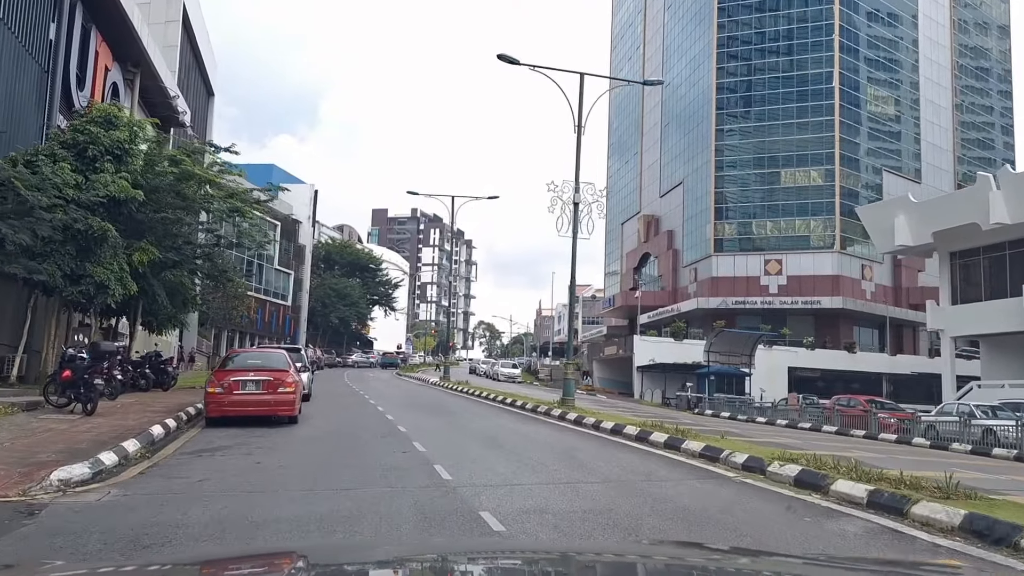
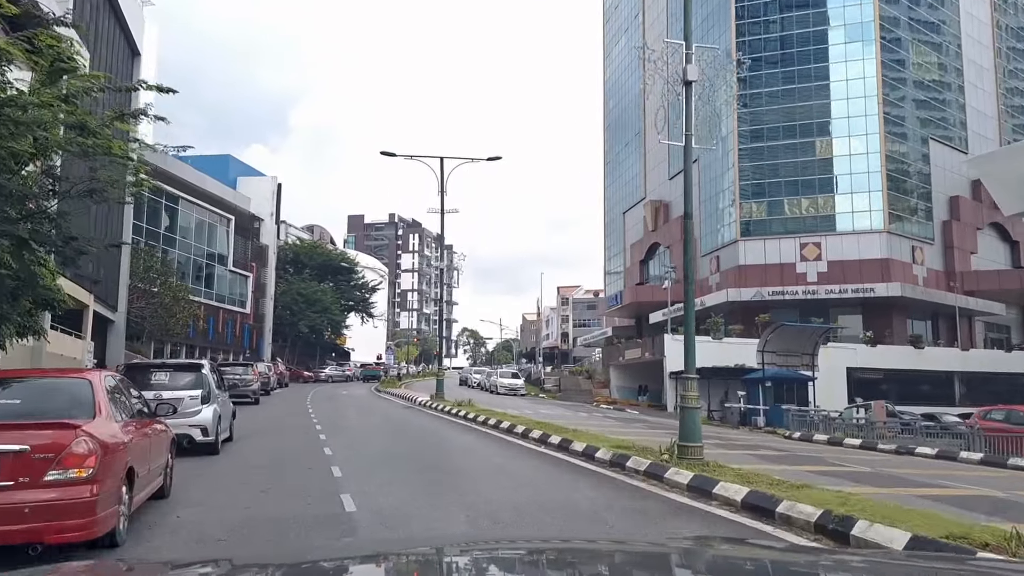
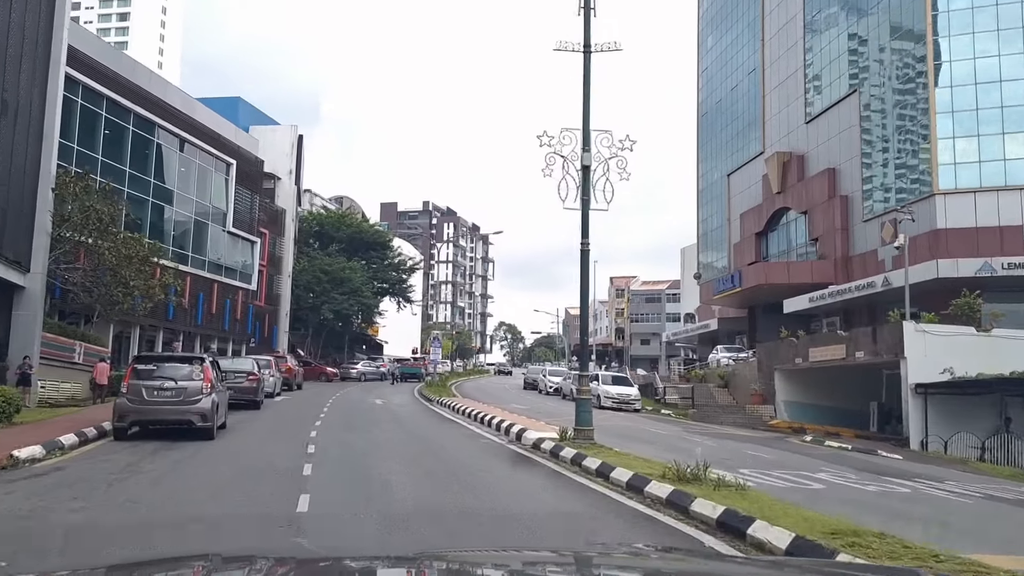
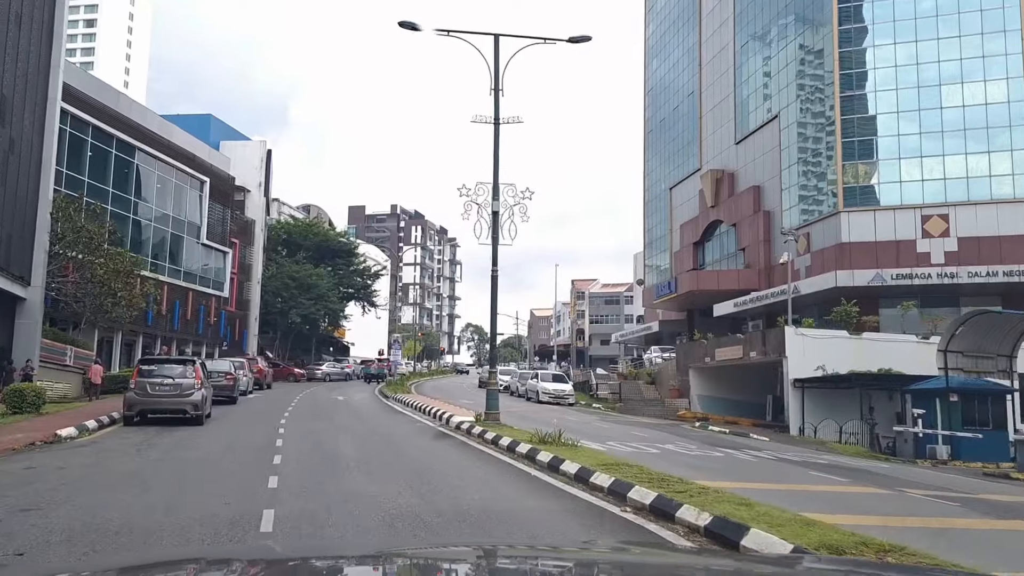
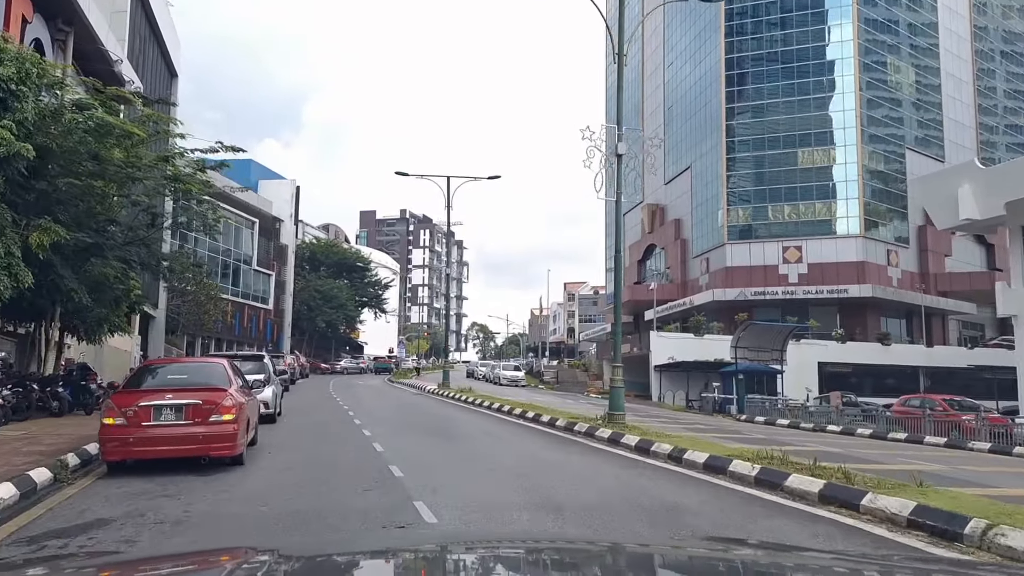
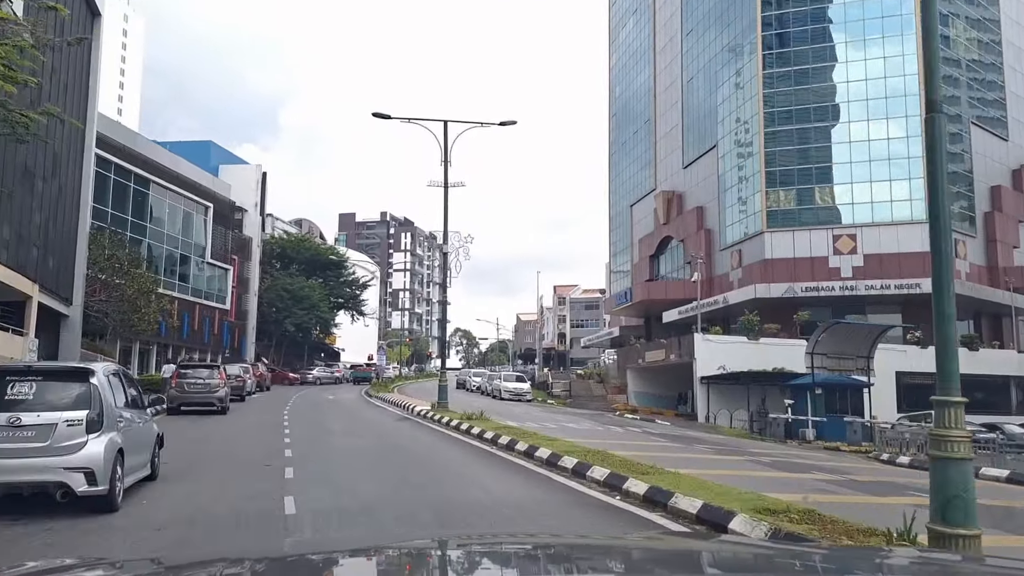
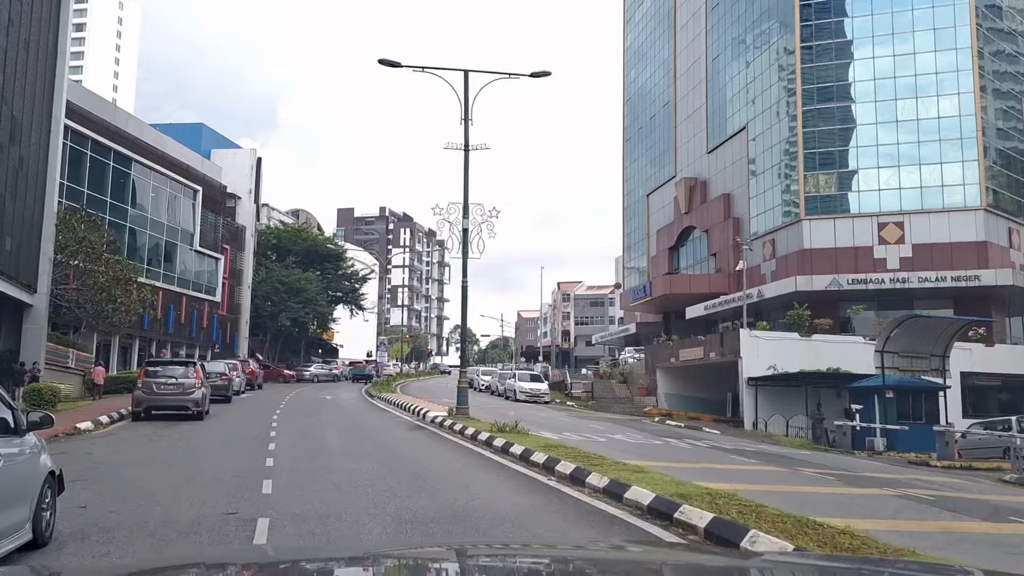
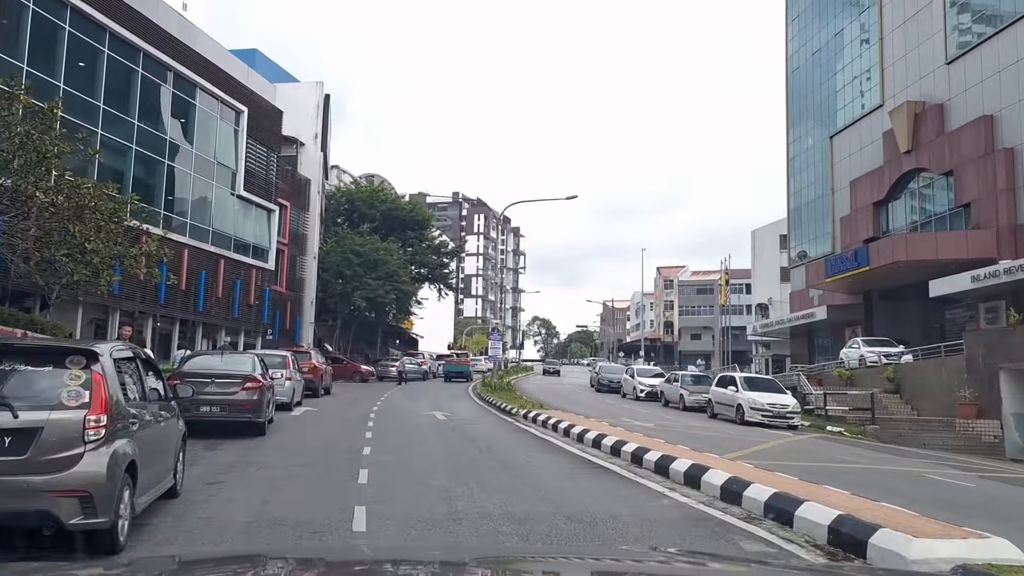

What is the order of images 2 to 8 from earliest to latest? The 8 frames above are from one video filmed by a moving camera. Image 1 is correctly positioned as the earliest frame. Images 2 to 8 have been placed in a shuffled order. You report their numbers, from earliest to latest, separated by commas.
5, 2, 6, 7, 4, 3, 8
